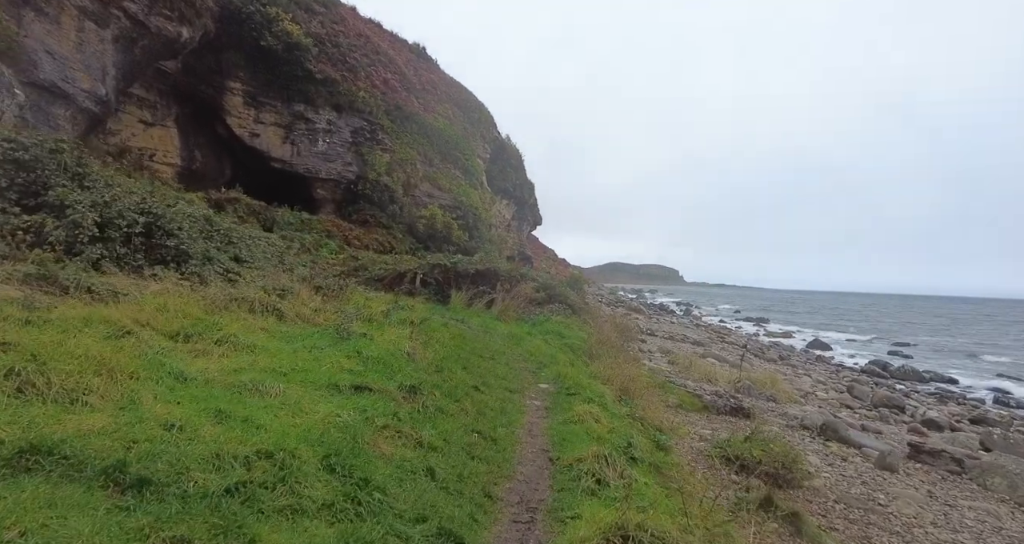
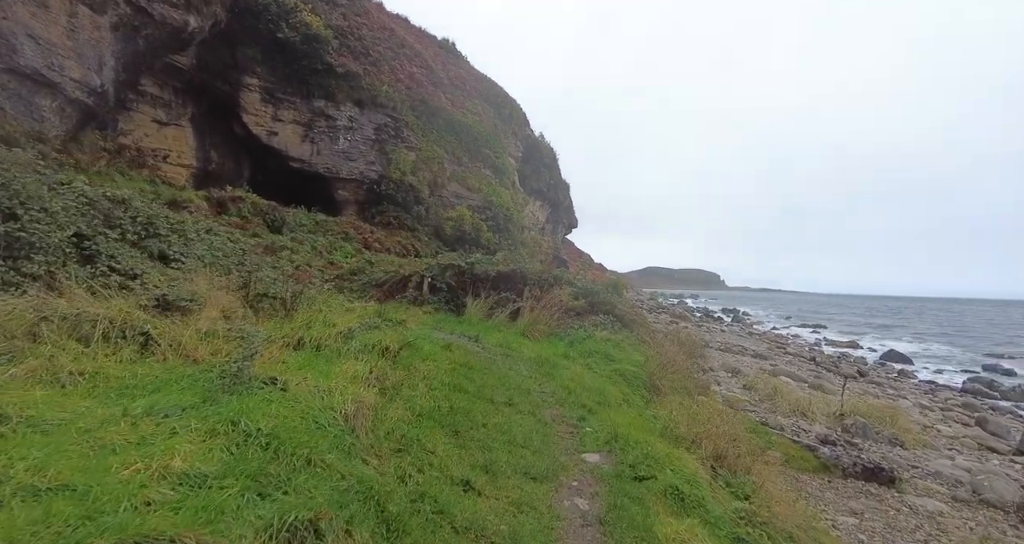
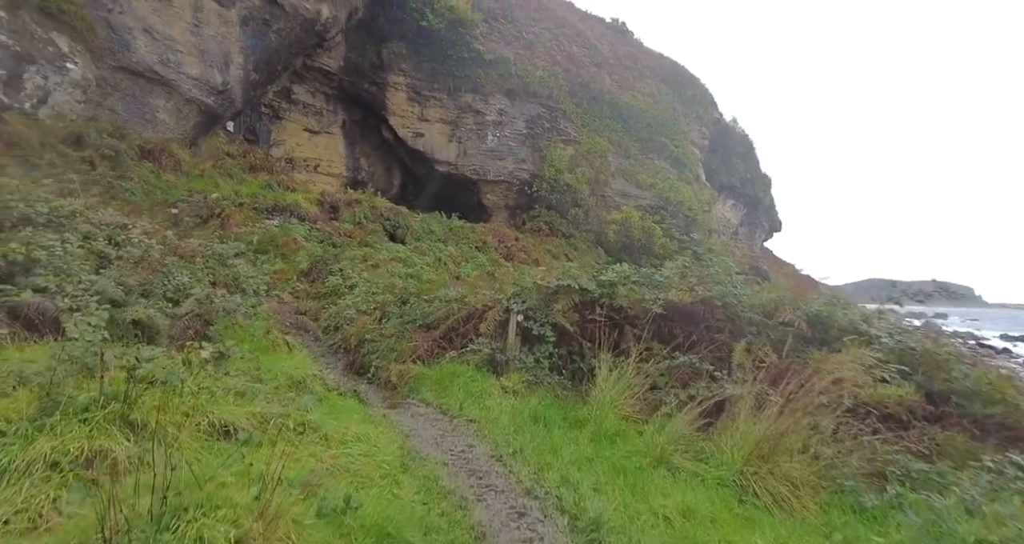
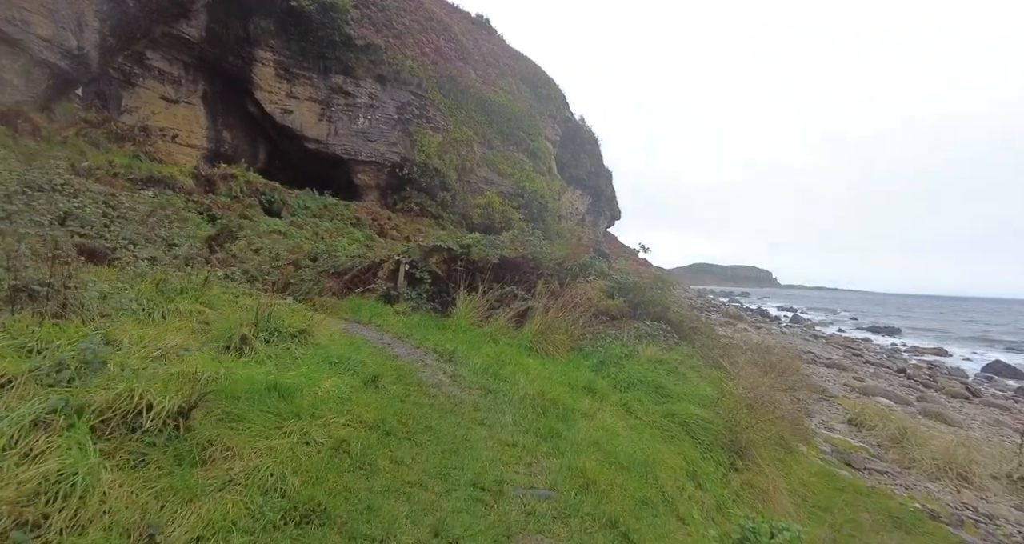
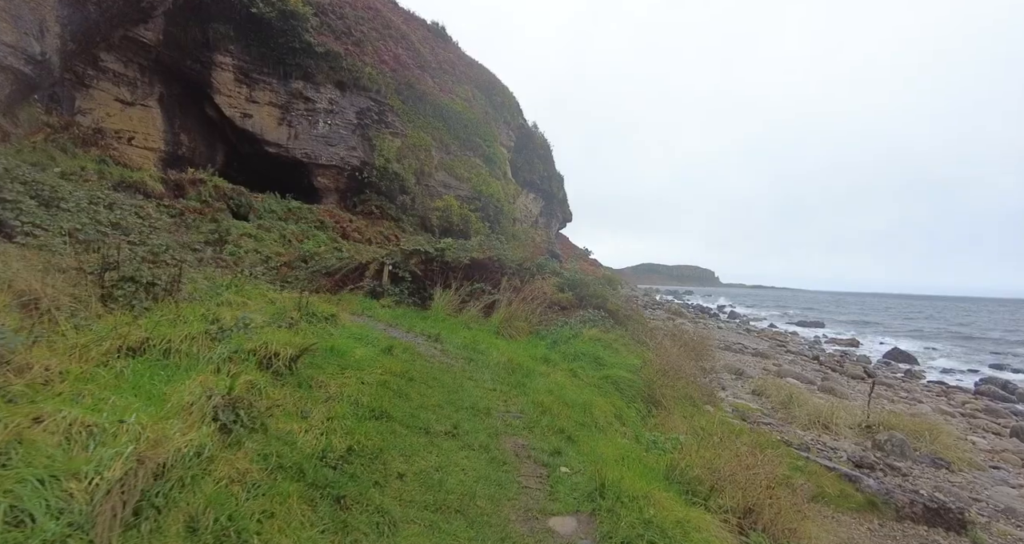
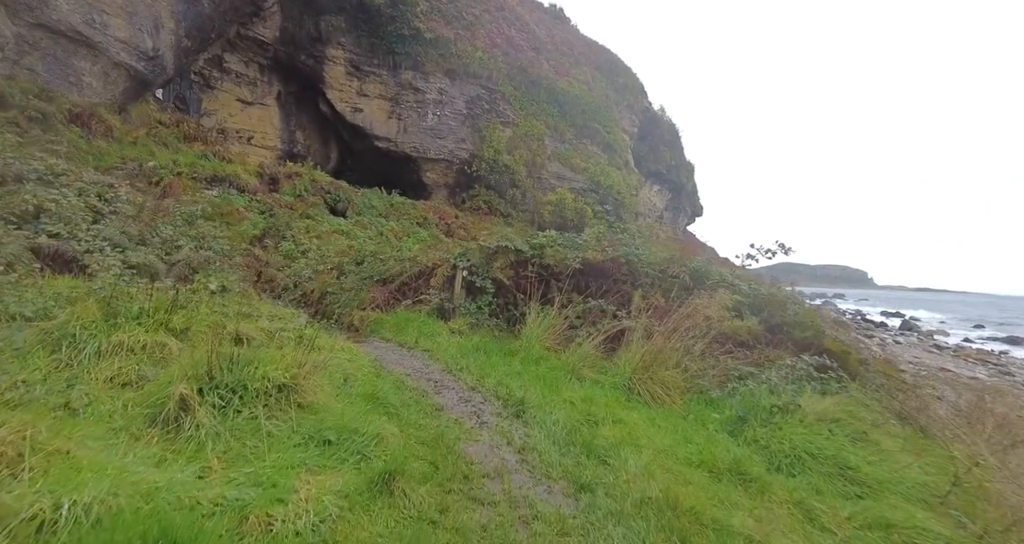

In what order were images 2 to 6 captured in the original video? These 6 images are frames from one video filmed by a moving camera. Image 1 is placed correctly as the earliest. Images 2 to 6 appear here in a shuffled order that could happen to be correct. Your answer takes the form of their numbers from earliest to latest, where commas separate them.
2, 5, 4, 6, 3
